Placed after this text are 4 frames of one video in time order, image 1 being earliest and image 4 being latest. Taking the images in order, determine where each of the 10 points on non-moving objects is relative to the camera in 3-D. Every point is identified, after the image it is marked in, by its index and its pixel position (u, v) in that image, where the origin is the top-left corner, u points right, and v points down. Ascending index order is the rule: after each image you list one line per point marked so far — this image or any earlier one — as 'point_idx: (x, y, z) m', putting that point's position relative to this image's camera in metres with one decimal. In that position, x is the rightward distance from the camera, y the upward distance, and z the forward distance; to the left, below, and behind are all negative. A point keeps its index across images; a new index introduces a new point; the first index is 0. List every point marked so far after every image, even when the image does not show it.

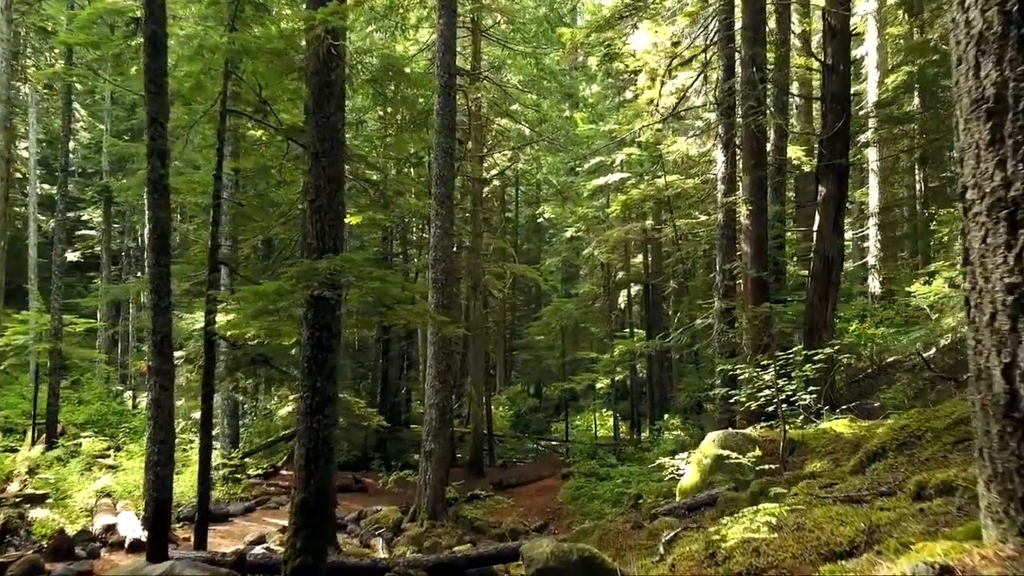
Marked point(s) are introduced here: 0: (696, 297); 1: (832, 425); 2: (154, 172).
0: (+4.5, -0.2, +18.9) m
1: (+3.4, -1.4, +8.1) m
2: (-3.7, +1.2, +8.0) m
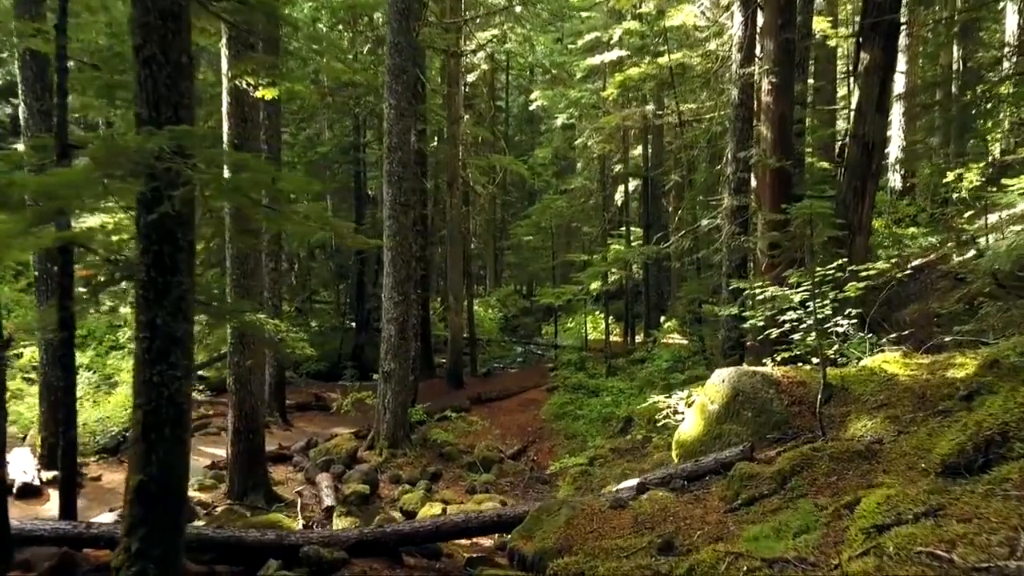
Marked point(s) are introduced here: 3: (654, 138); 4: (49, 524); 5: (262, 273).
0: (+4.1, +2.1, +16.7) m
1: (+2.9, -0.6, +6.1) m
2: (-4.1, +2.0, +5.7) m
3: (+3.7, +3.9, +20.0) m
4: (-3.8, -1.9, +6.3) m
5: (-2.9, +0.2, +9.0) m
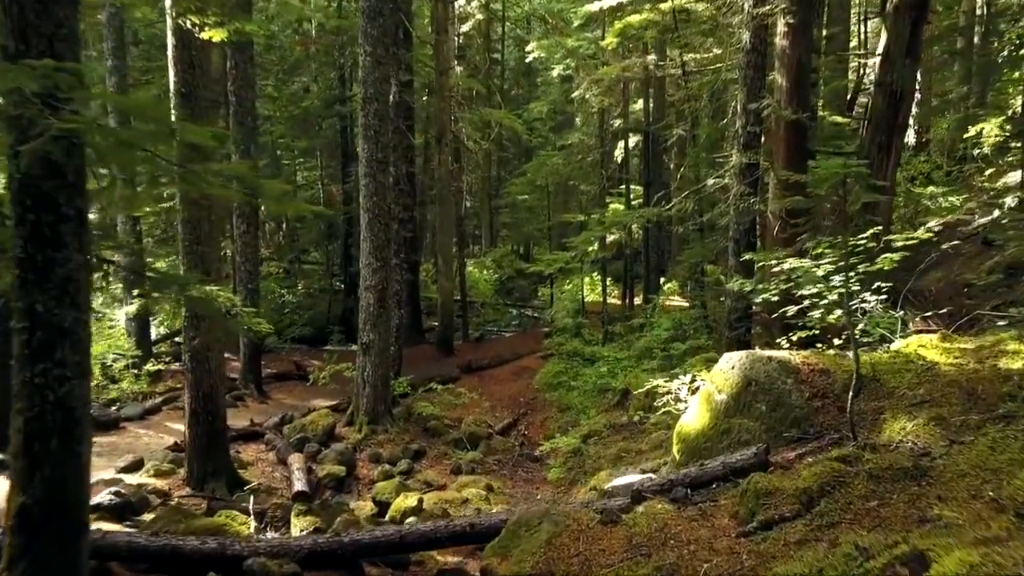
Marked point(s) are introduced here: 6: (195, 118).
0: (+3.9, +2.8, +15.7) m
1: (+2.8, -0.4, +5.3) m
2: (-4.3, +2.1, +4.7) m
3: (+3.5, +4.8, +18.8) m
4: (-3.9, -1.7, +5.5) m
5: (-3.1, +0.5, +8.1) m
6: (-3.2, +1.7, +7.7) m
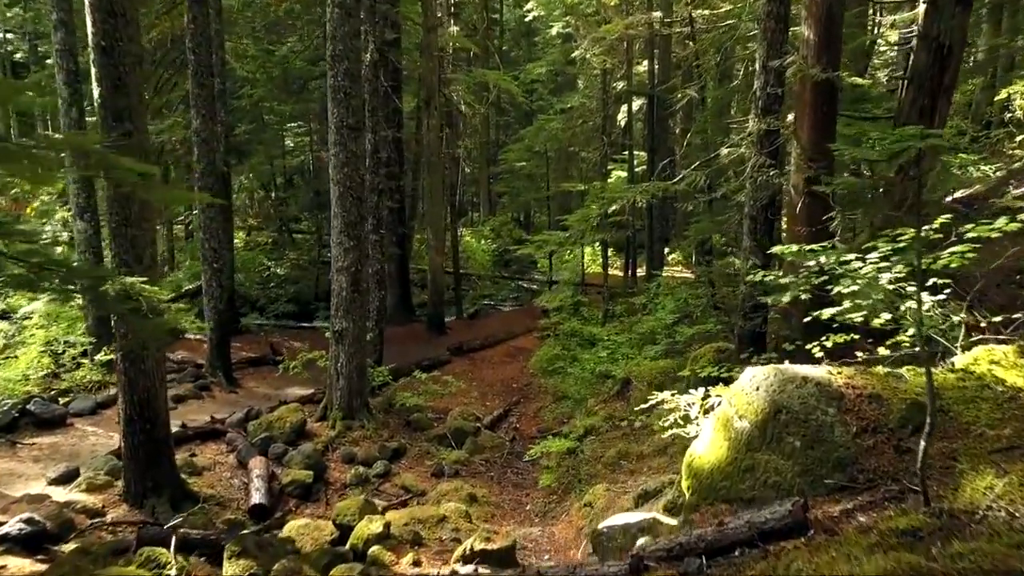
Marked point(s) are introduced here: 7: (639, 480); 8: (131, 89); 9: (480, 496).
0: (+3.8, +3.3, +14.5) m
1: (+2.6, -0.4, +4.2) m
2: (-4.4, +2.1, +3.5) m
3: (+3.4, +5.4, +17.5) m
4: (-4.1, -1.7, +4.5) m
5: (-3.2, +0.6, +7.0) m
6: (-3.3, +1.8, +6.6) m
7: (+1.2, -1.8, +7.2) m
8: (-3.3, +1.7, +6.7) m
9: (-0.3, -2.2, +8.2) m
